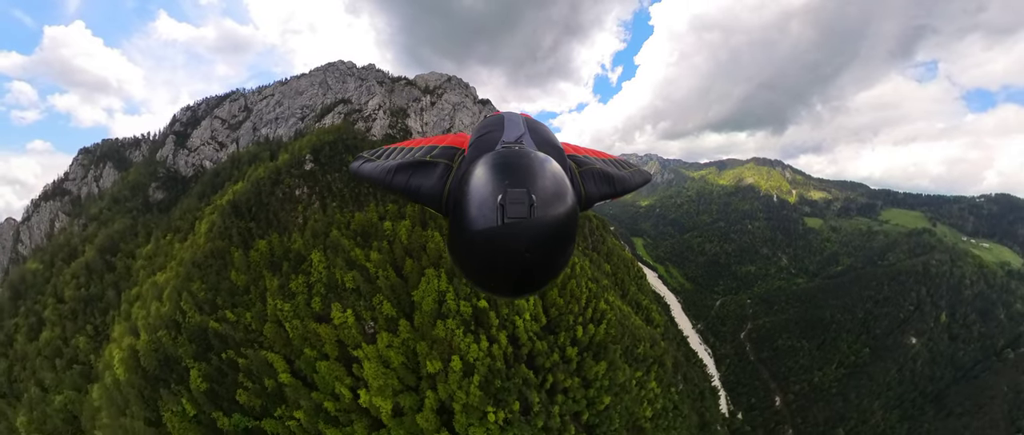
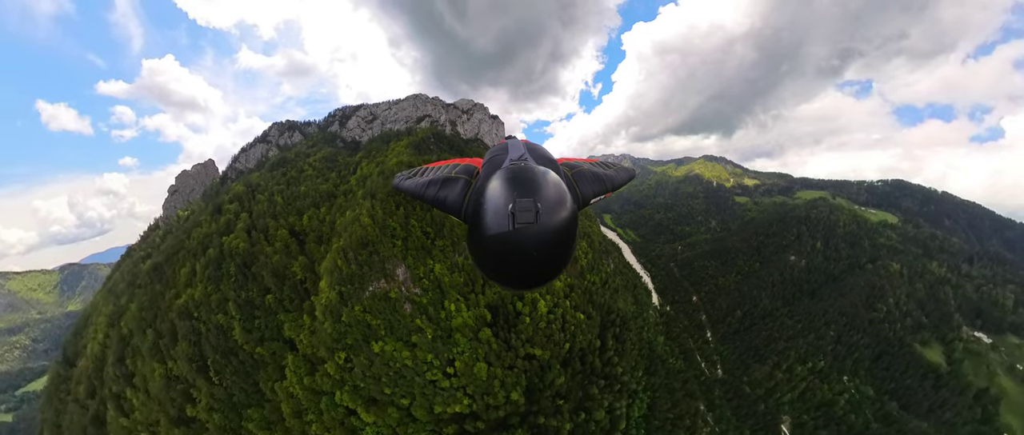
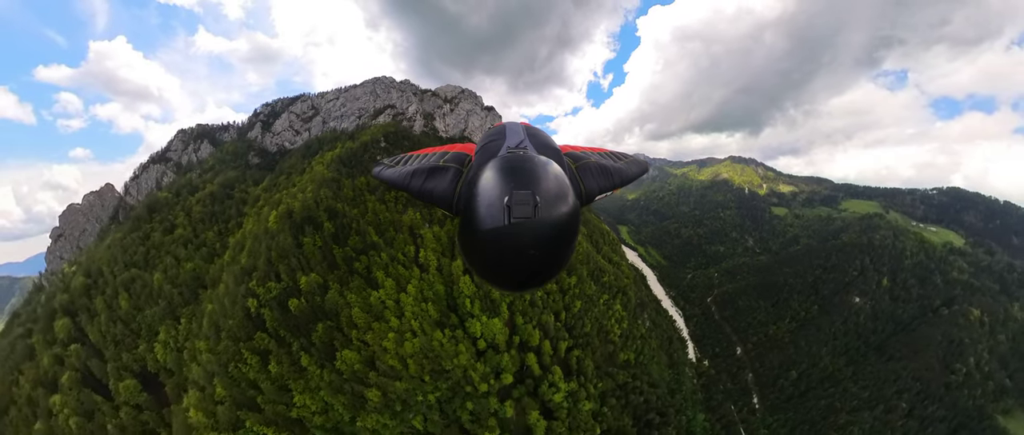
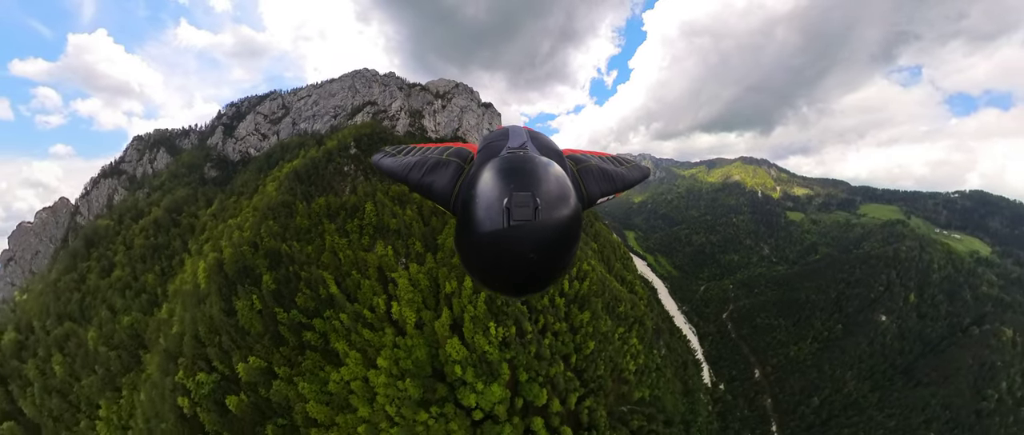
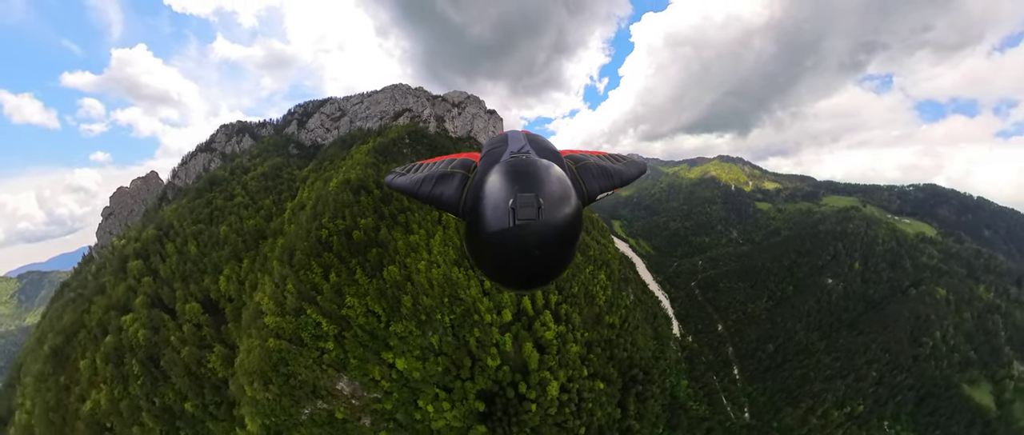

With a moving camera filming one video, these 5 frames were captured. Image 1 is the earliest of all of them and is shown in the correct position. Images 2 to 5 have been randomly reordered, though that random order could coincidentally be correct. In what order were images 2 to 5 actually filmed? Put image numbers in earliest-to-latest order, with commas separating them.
4, 3, 5, 2
